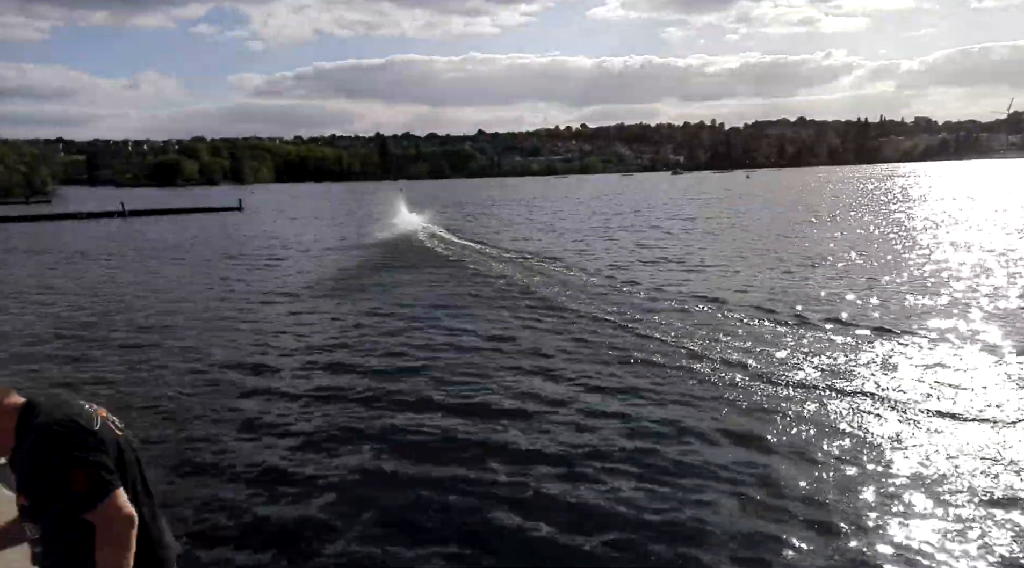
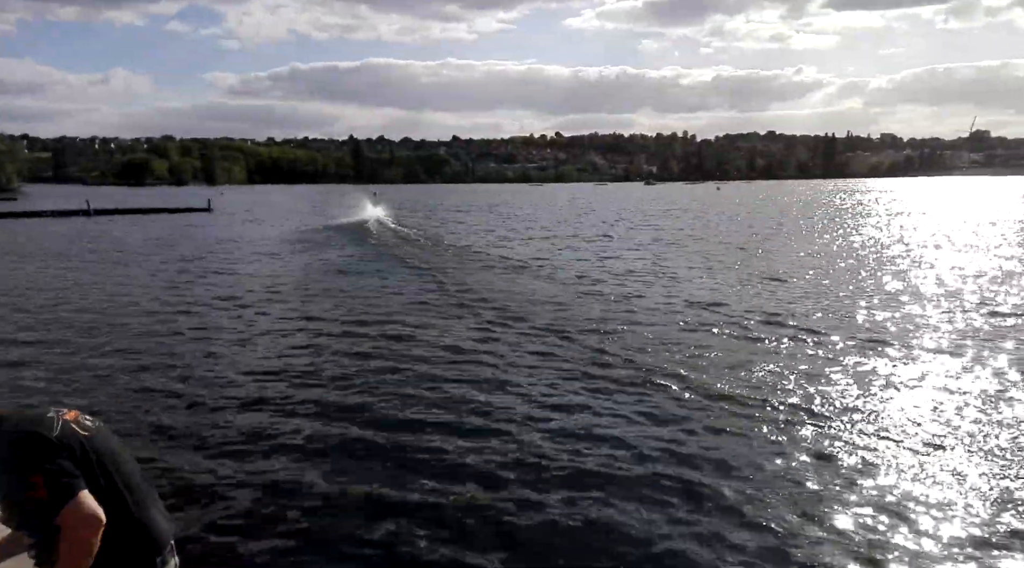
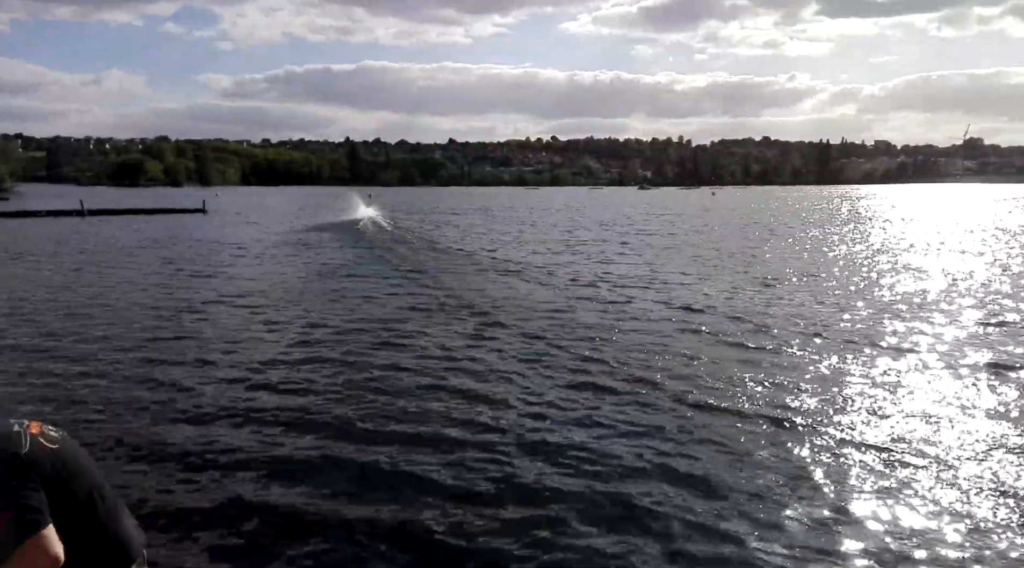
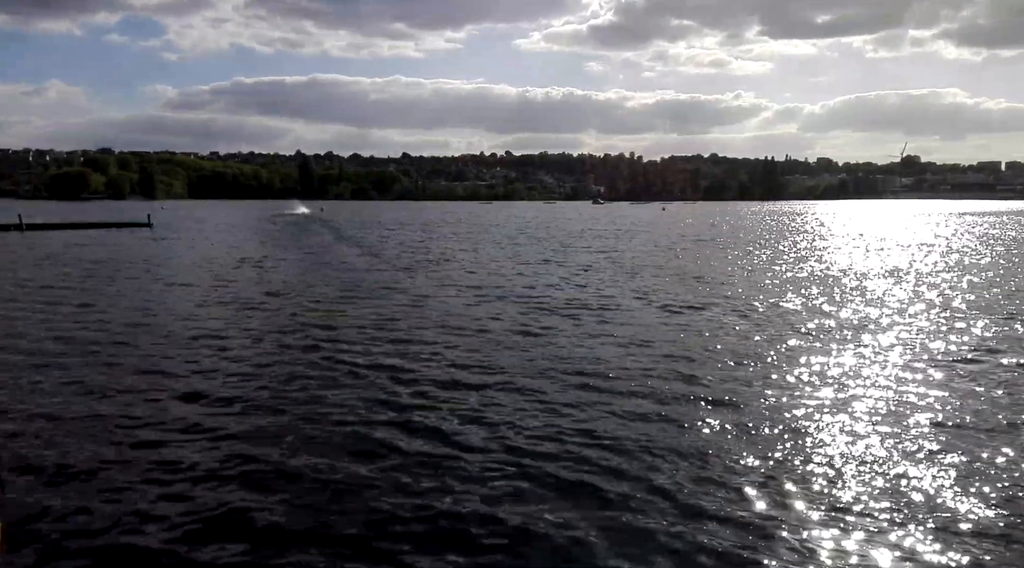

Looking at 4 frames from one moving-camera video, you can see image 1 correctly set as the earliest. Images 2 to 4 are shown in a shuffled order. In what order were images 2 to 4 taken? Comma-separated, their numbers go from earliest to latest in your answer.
2, 3, 4
